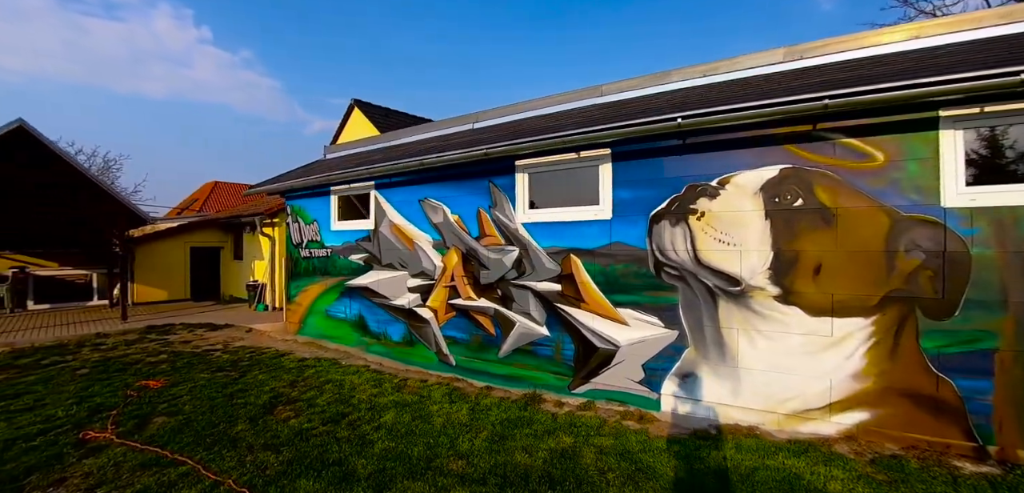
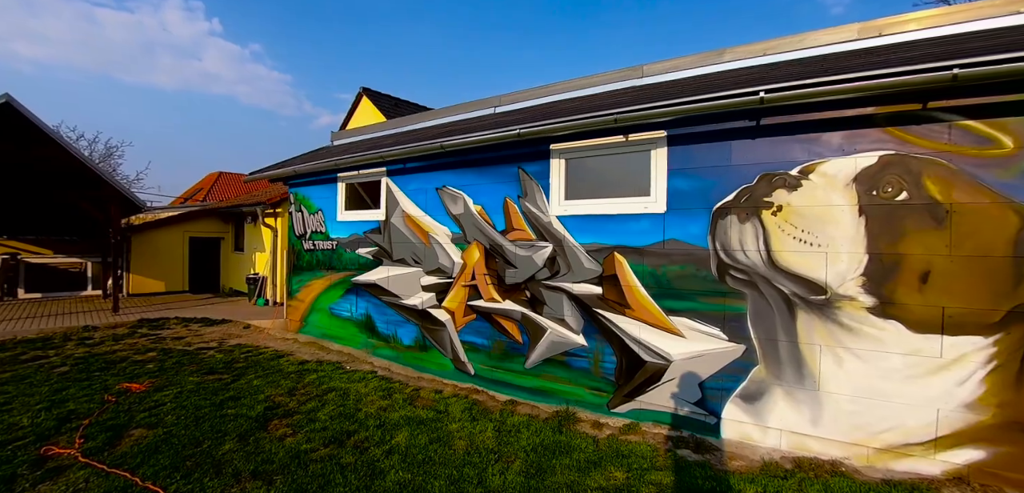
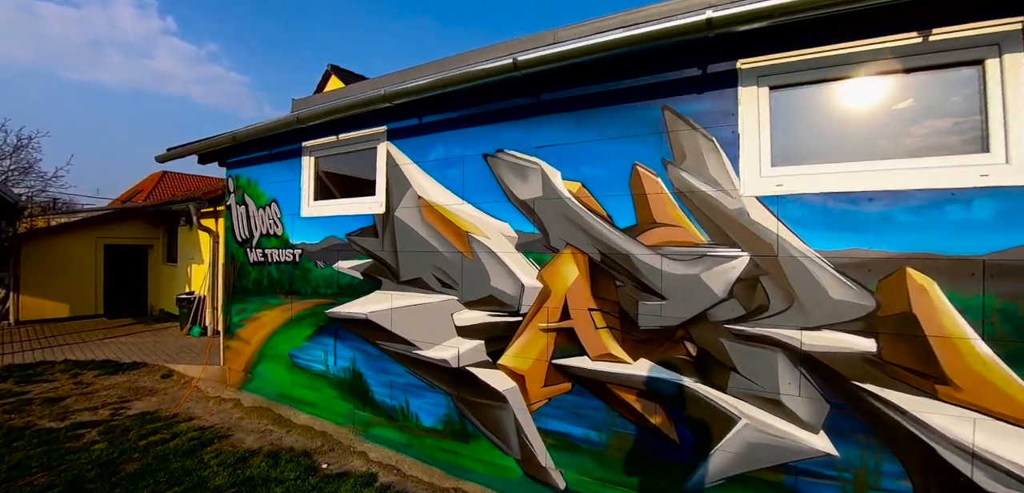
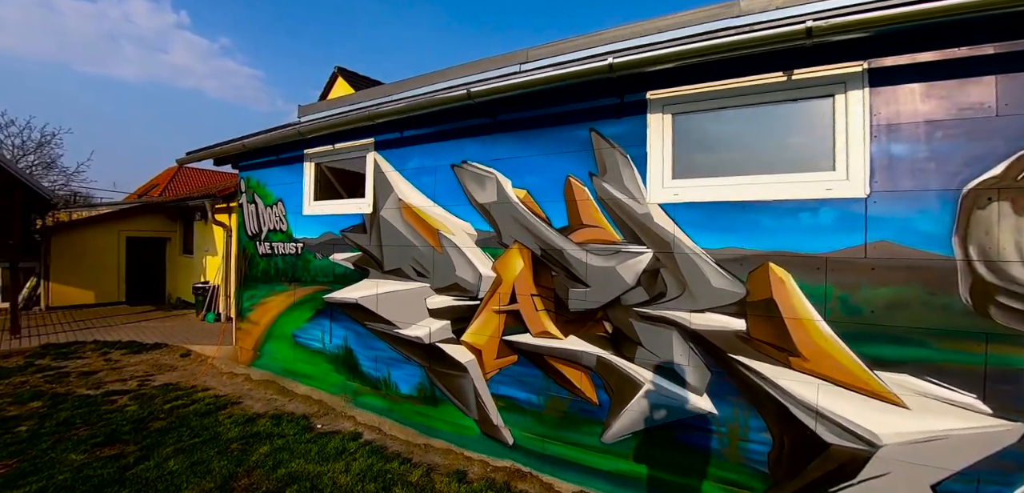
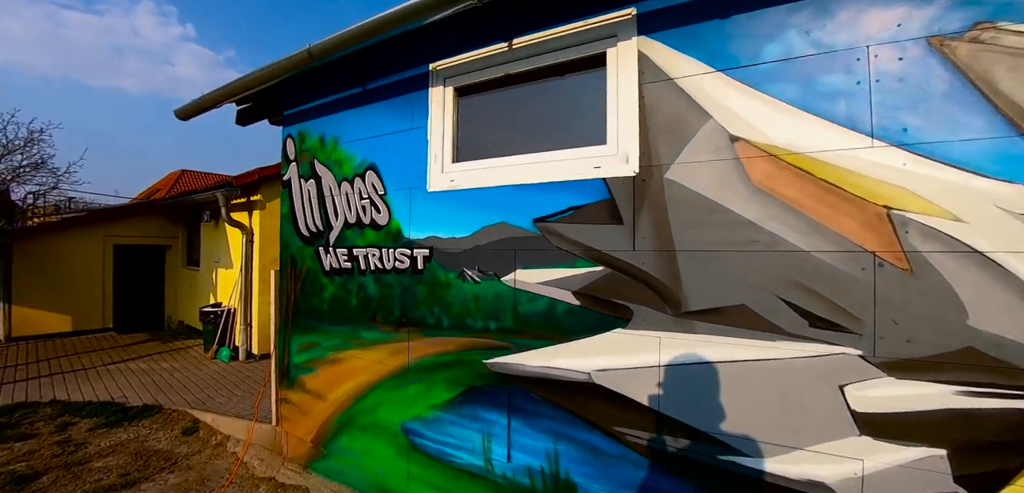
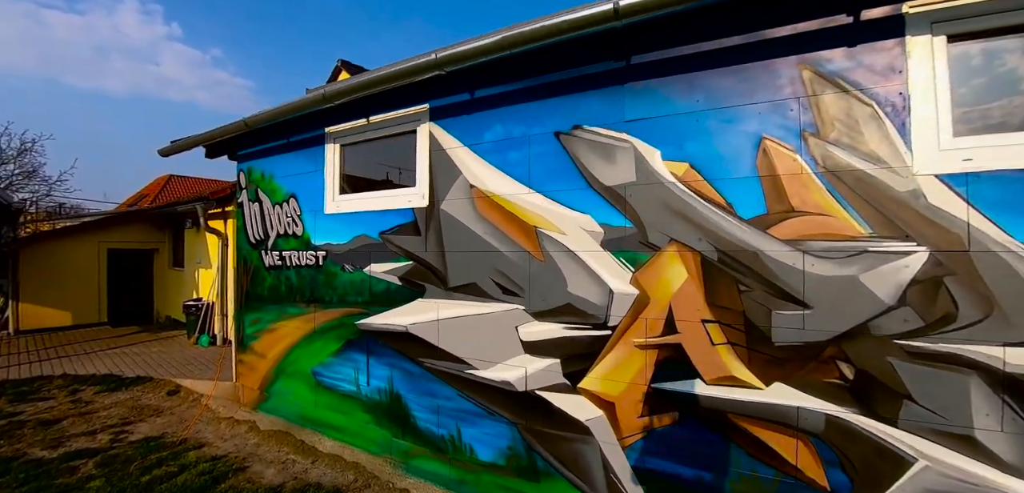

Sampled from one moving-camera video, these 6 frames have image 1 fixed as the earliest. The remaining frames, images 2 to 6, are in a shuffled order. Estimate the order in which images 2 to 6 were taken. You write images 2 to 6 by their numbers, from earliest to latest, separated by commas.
2, 4, 3, 6, 5
